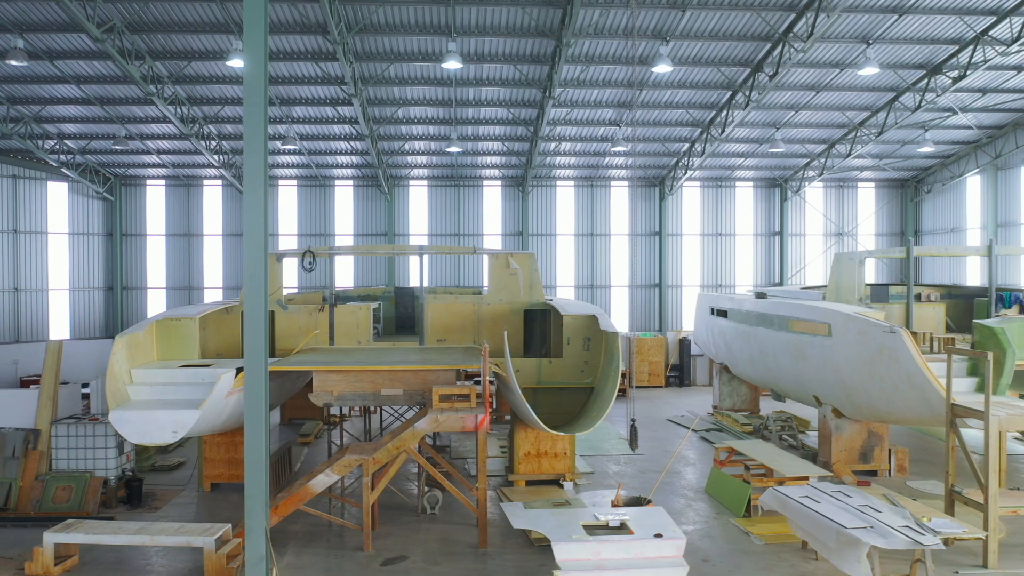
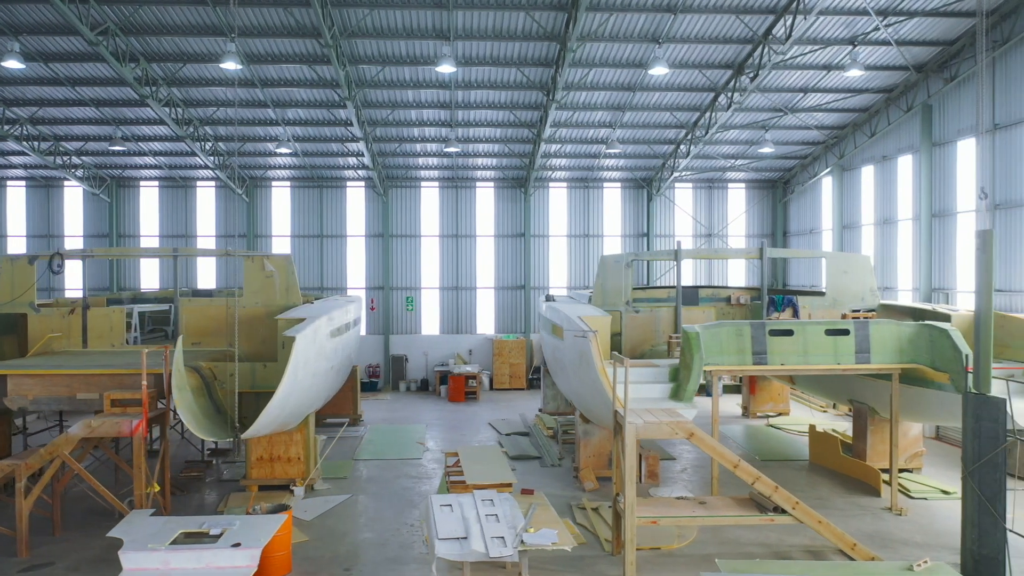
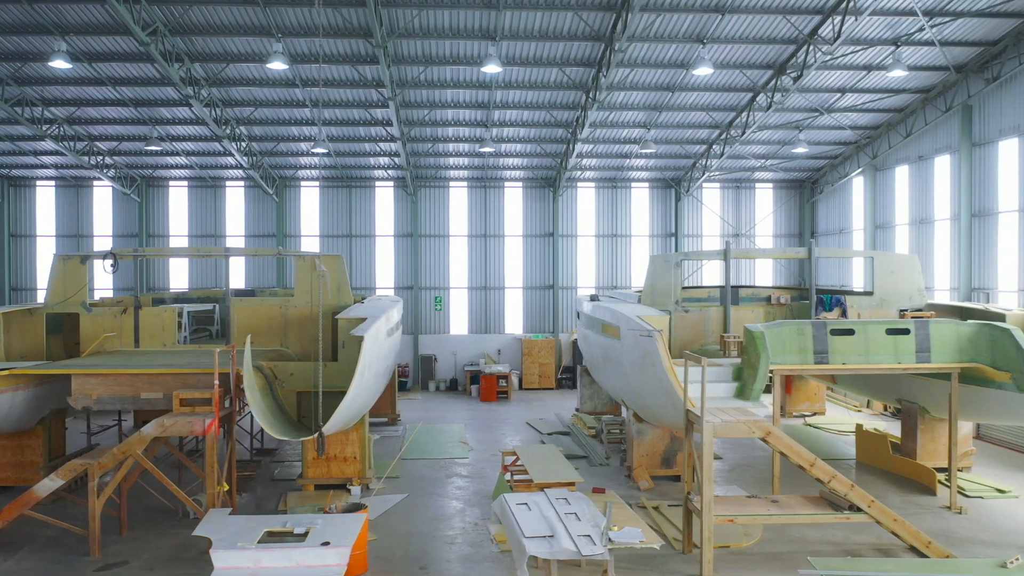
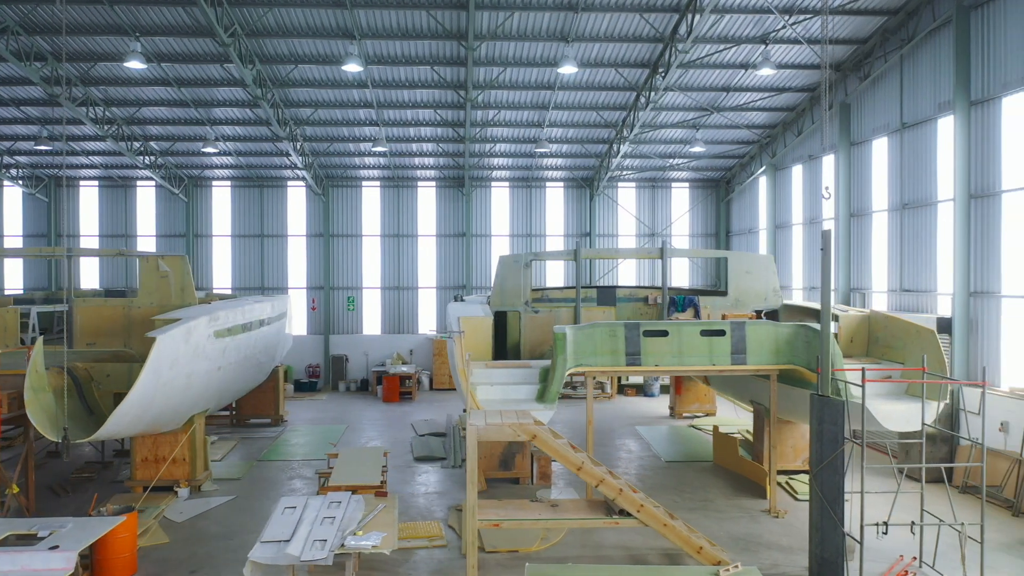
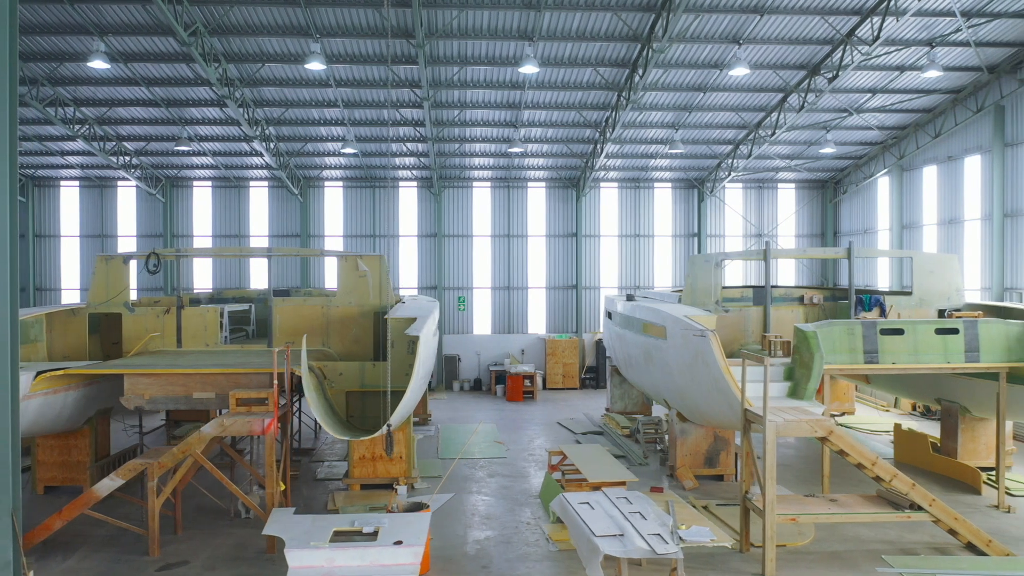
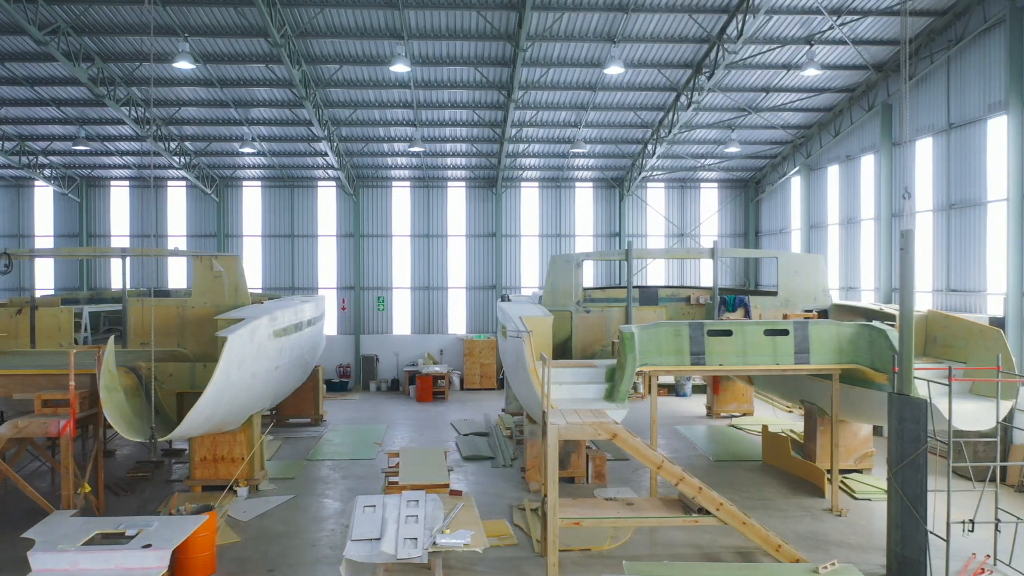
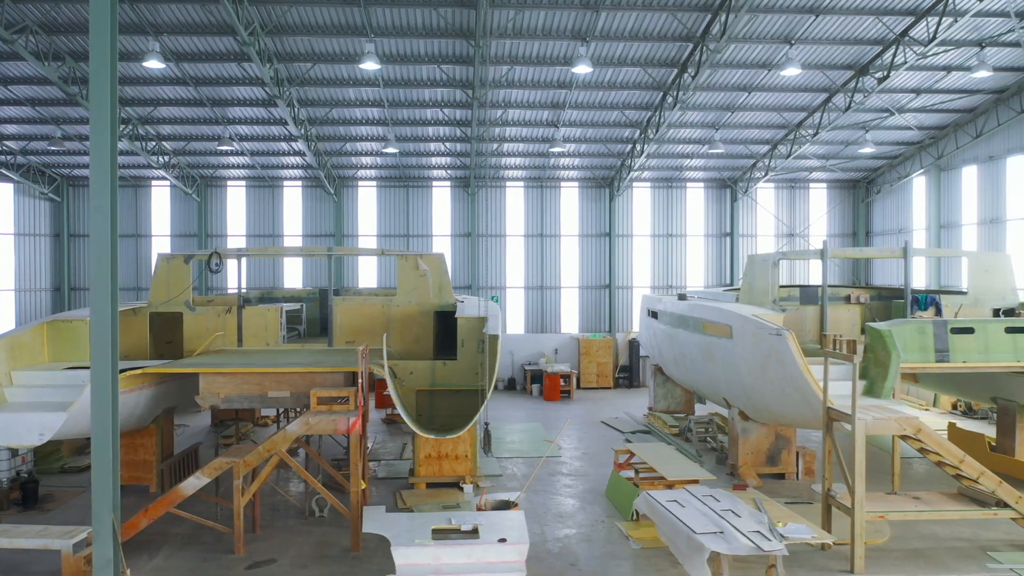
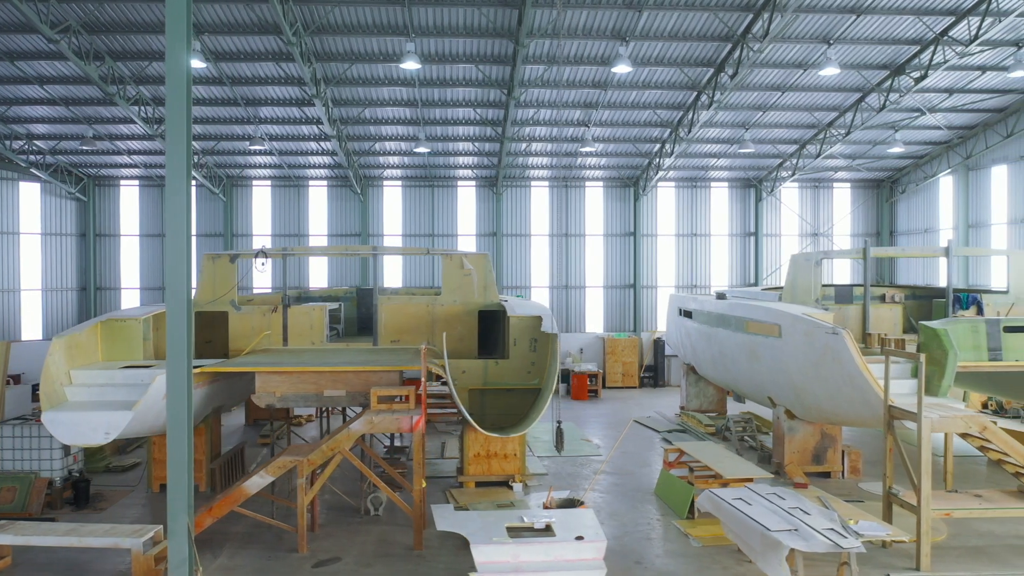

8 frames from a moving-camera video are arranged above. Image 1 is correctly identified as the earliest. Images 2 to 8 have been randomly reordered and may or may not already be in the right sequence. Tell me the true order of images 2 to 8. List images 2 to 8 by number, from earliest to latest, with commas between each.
8, 7, 5, 3, 2, 6, 4
